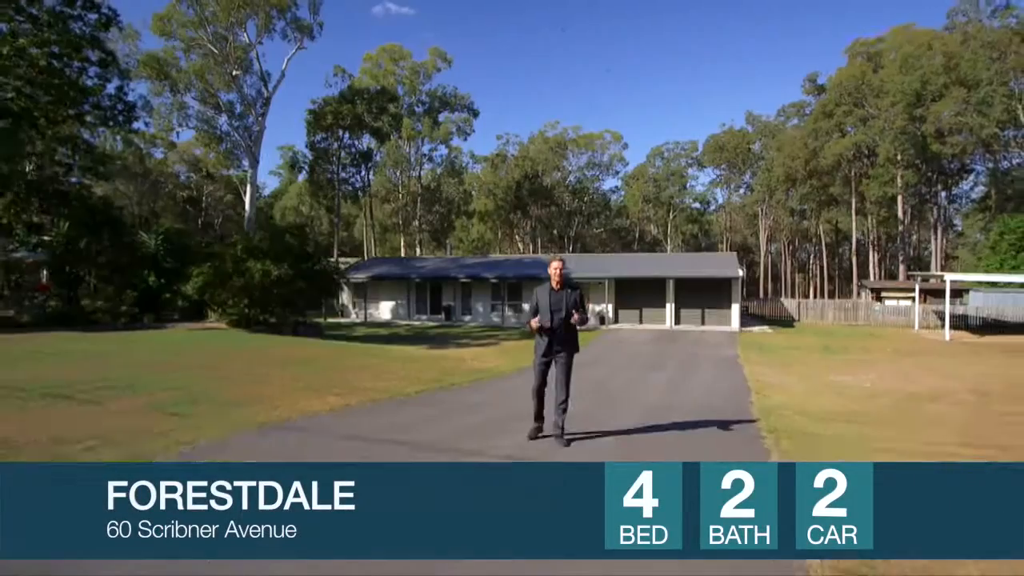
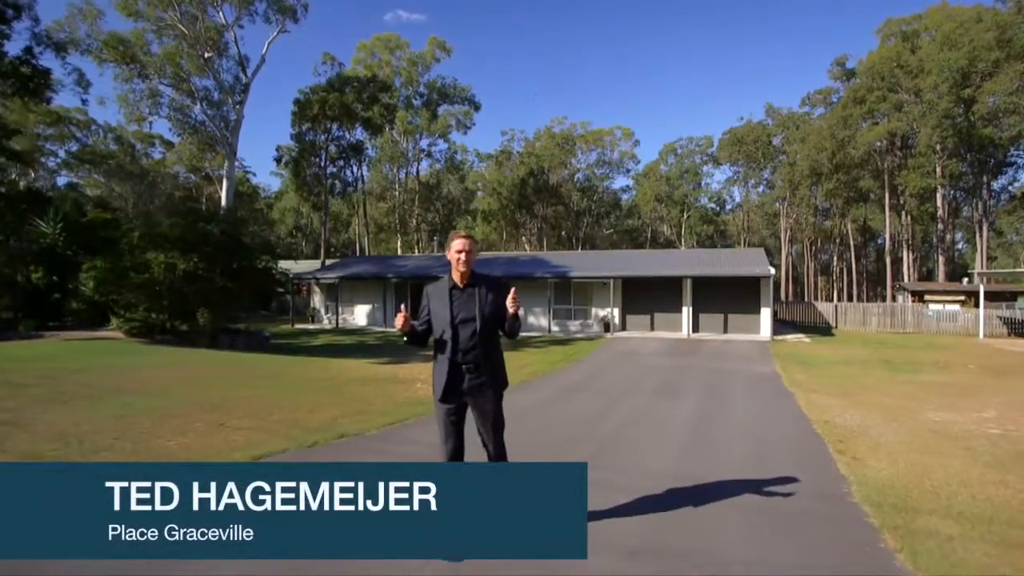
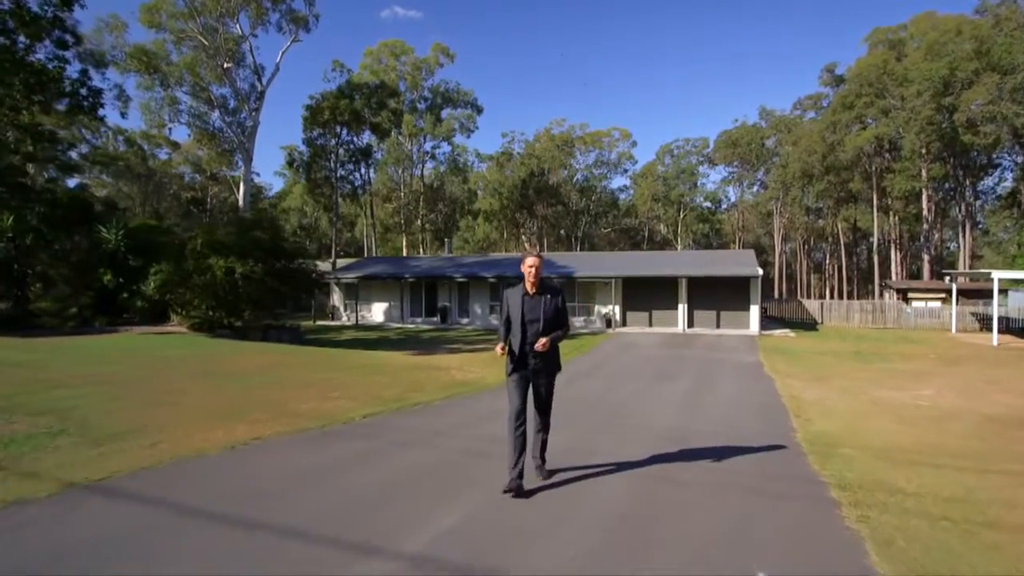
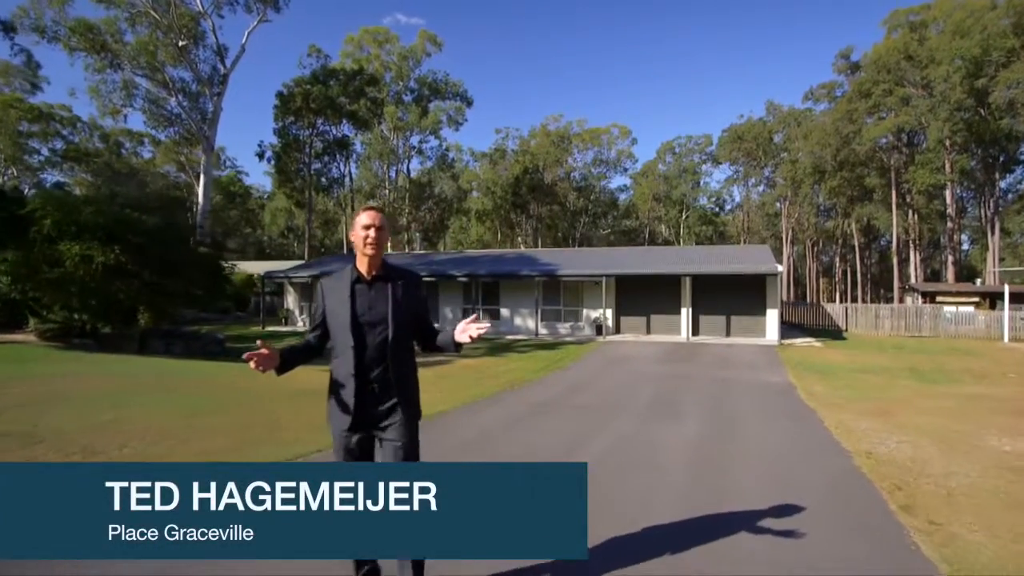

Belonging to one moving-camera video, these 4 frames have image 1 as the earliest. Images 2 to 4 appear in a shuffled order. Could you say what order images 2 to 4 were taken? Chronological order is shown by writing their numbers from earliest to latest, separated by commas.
3, 2, 4
